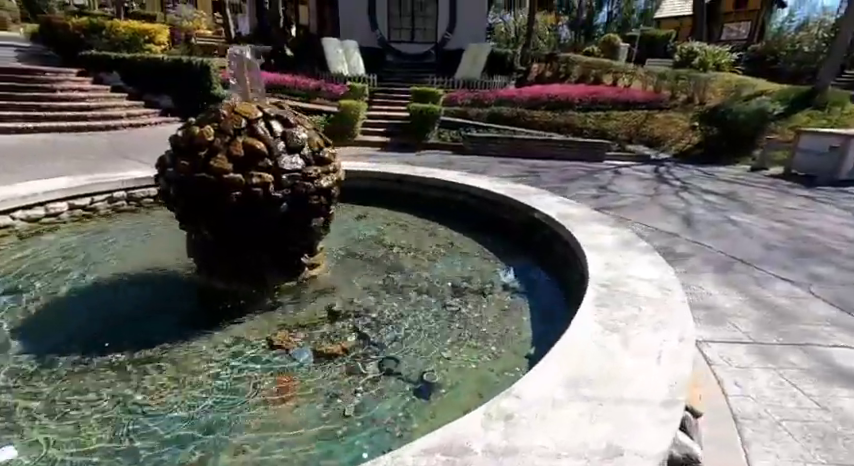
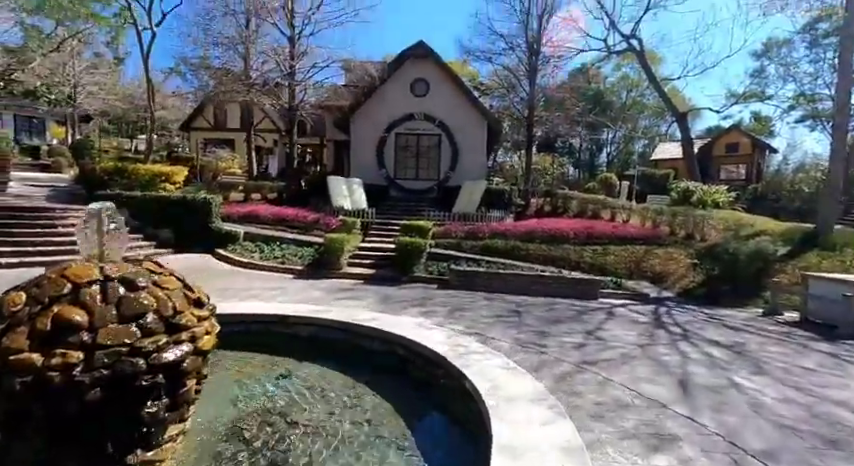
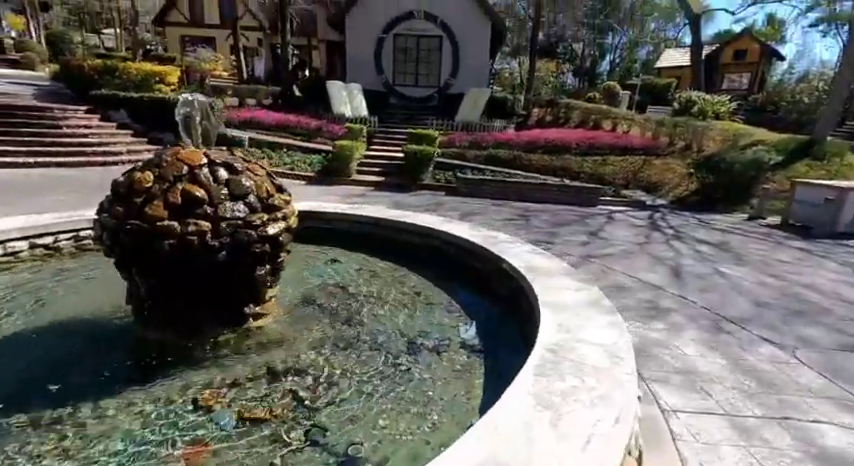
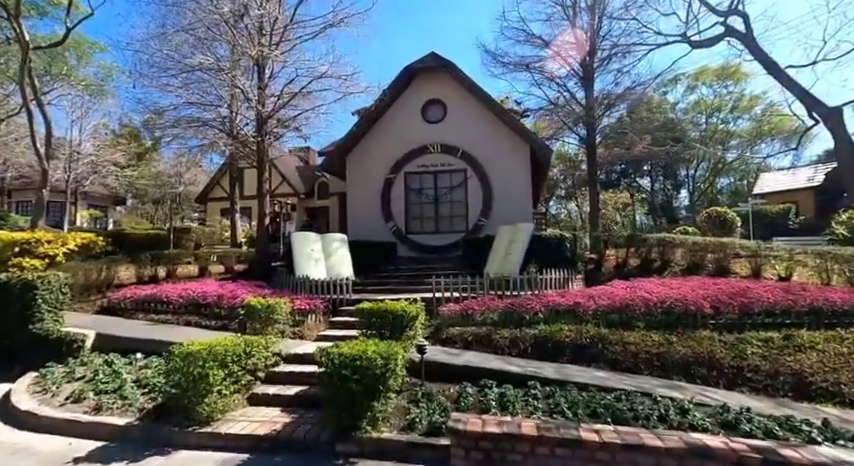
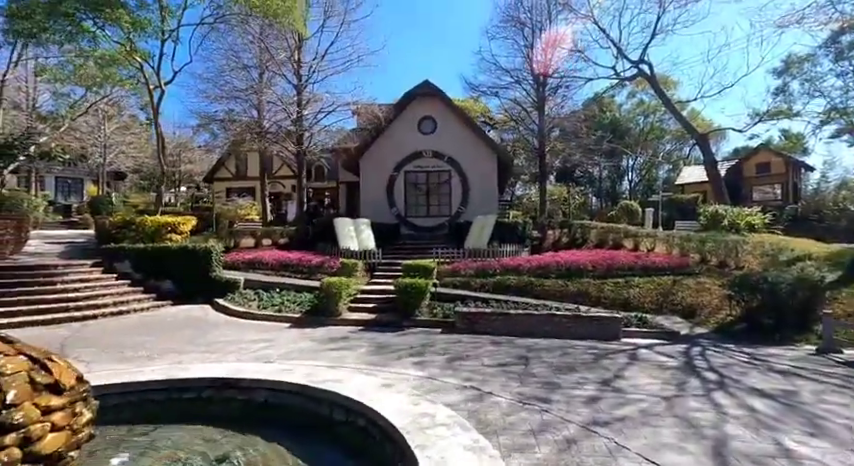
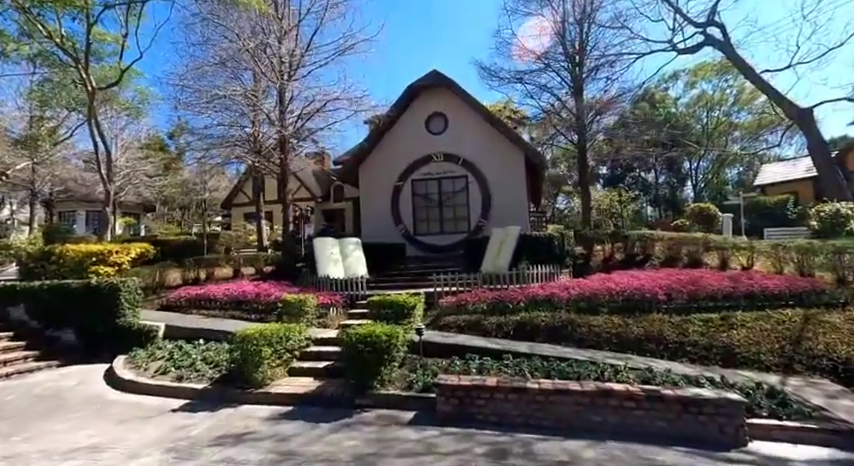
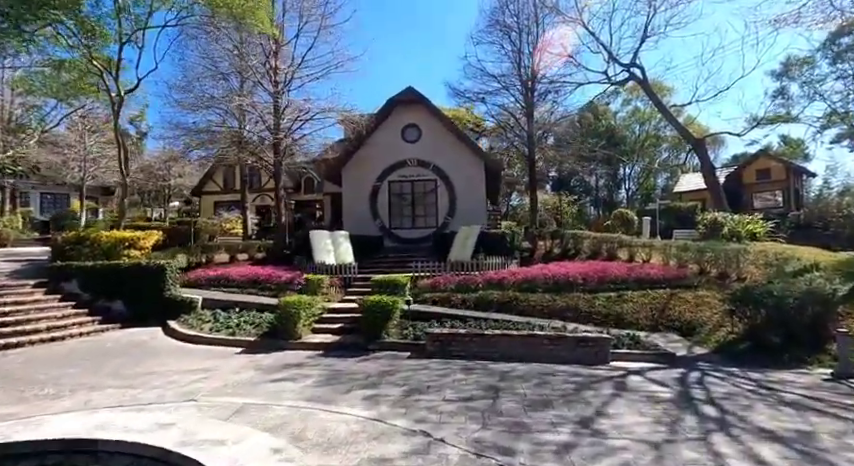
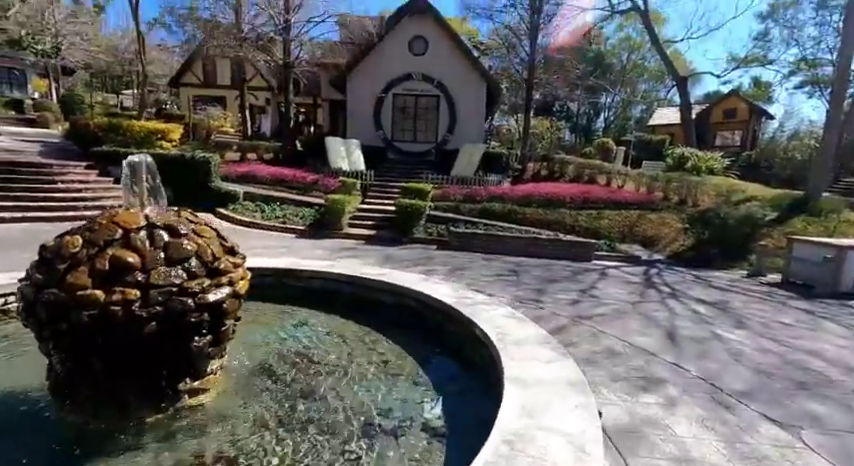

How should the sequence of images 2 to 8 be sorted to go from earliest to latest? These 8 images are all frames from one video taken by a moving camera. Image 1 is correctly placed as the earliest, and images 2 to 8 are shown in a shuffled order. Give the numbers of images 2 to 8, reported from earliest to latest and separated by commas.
3, 8, 2, 5, 7, 6, 4
